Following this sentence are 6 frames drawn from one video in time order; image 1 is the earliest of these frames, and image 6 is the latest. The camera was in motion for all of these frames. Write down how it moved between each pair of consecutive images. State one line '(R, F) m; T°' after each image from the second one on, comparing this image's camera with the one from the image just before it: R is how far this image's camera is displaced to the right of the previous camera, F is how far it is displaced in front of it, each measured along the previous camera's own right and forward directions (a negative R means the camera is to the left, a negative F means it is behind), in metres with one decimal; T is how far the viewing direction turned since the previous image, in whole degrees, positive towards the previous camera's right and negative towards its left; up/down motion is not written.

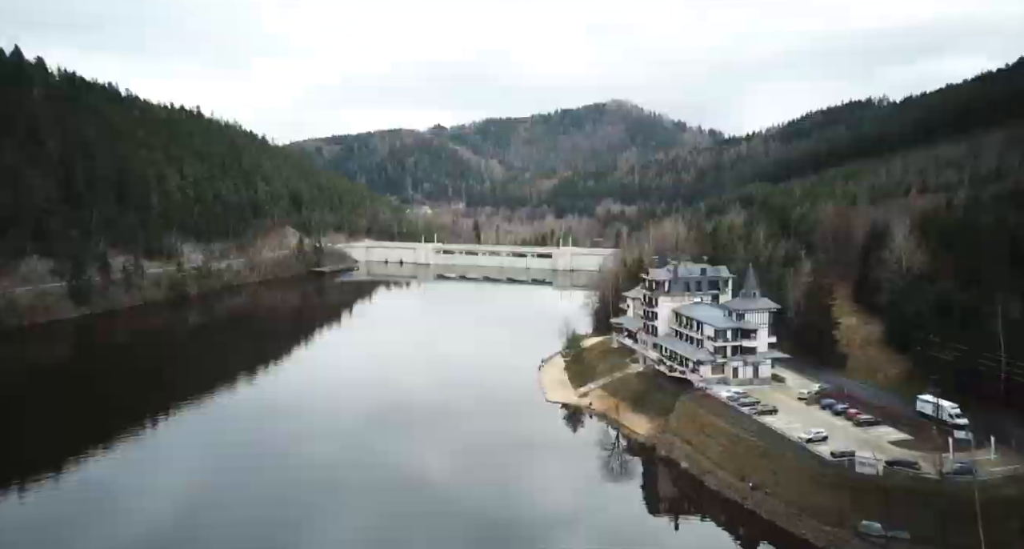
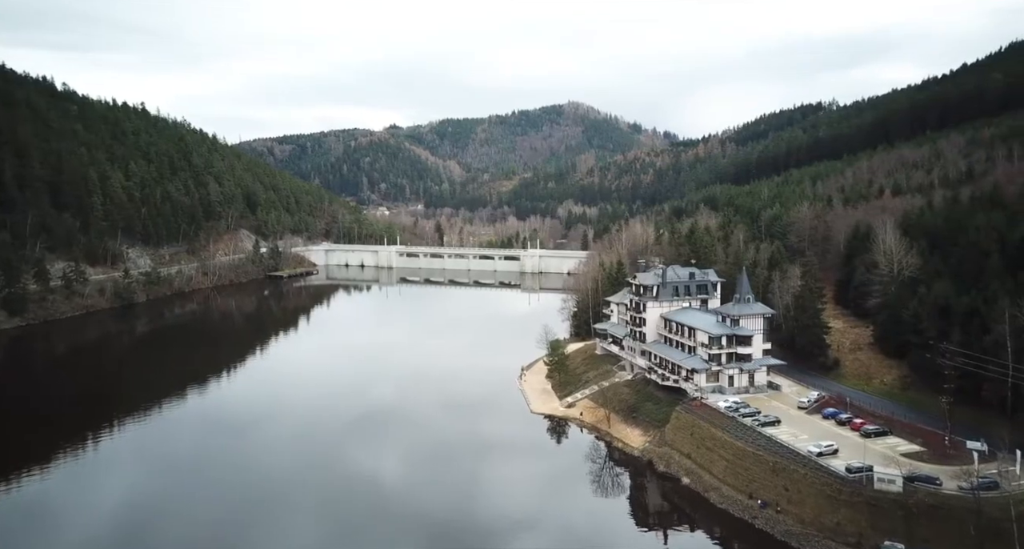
(-1.4, +2.0) m; +4°
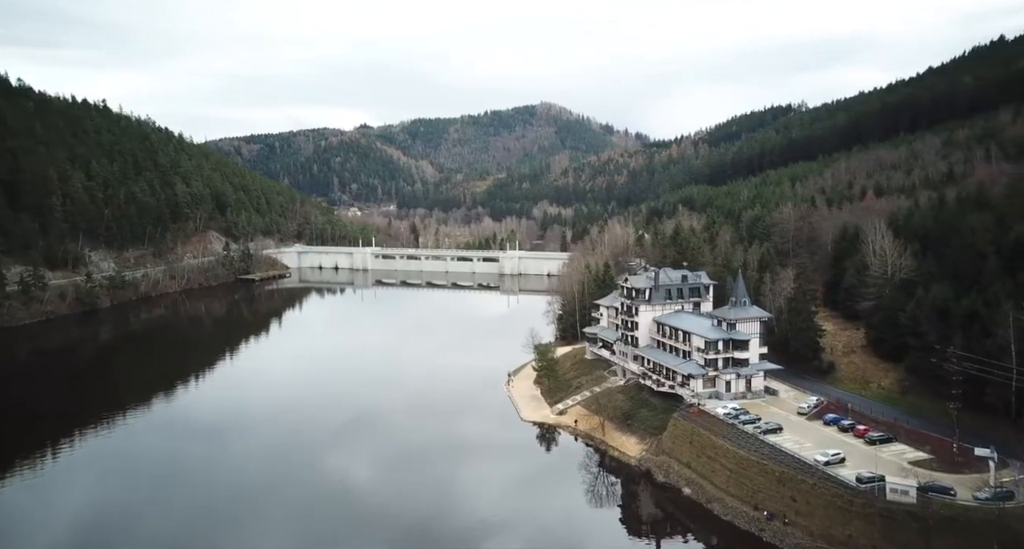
(-0.9, +1.2) m; +3°
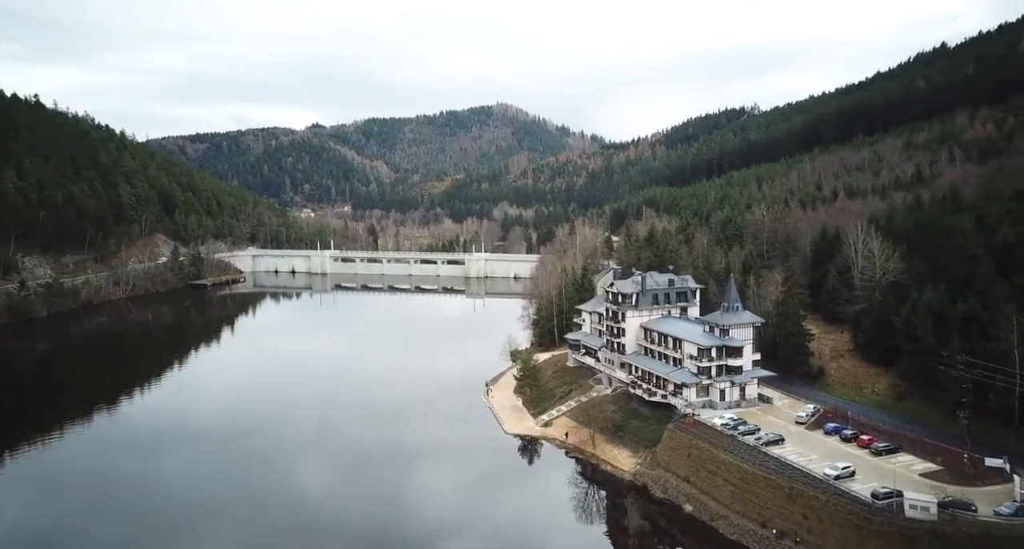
(-1.4, +1.8) m; +4°
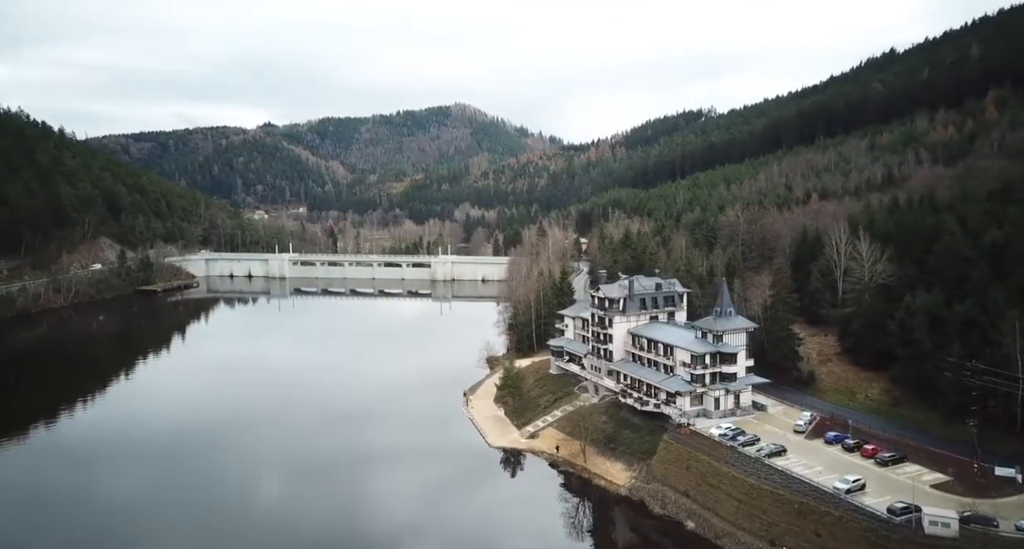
(-1.3, +1.7) m; +4°
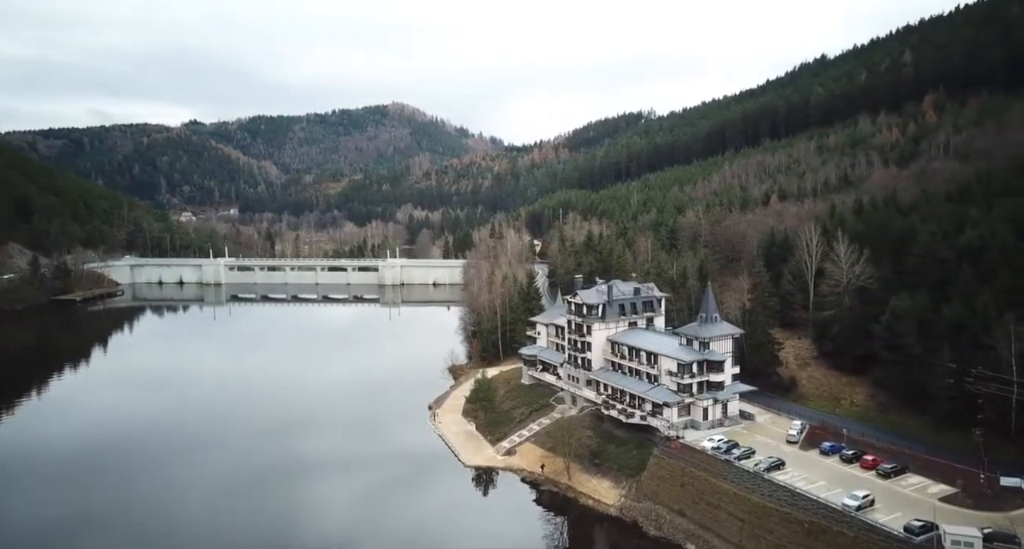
(-1.6, +2.2) m; +5°
